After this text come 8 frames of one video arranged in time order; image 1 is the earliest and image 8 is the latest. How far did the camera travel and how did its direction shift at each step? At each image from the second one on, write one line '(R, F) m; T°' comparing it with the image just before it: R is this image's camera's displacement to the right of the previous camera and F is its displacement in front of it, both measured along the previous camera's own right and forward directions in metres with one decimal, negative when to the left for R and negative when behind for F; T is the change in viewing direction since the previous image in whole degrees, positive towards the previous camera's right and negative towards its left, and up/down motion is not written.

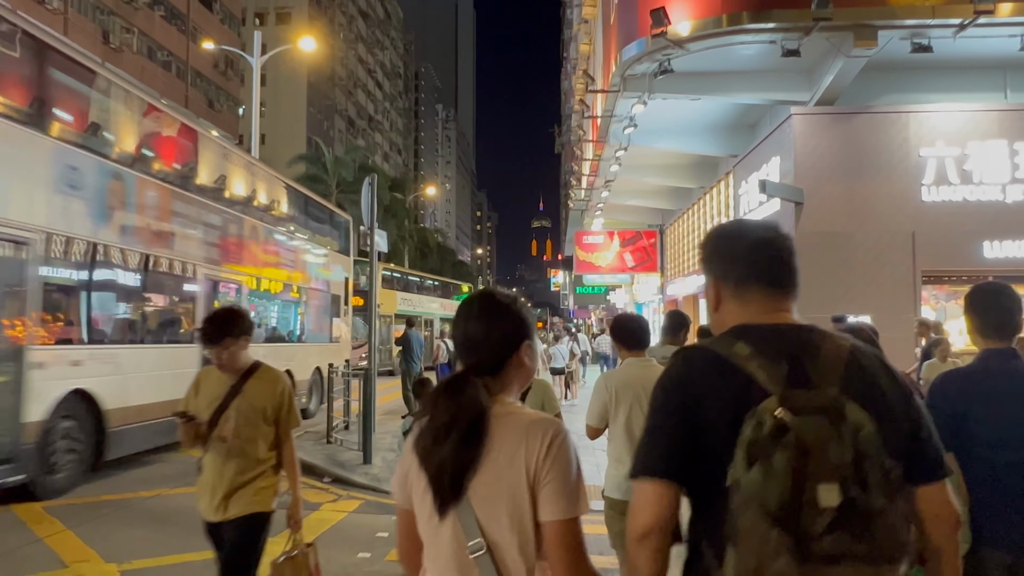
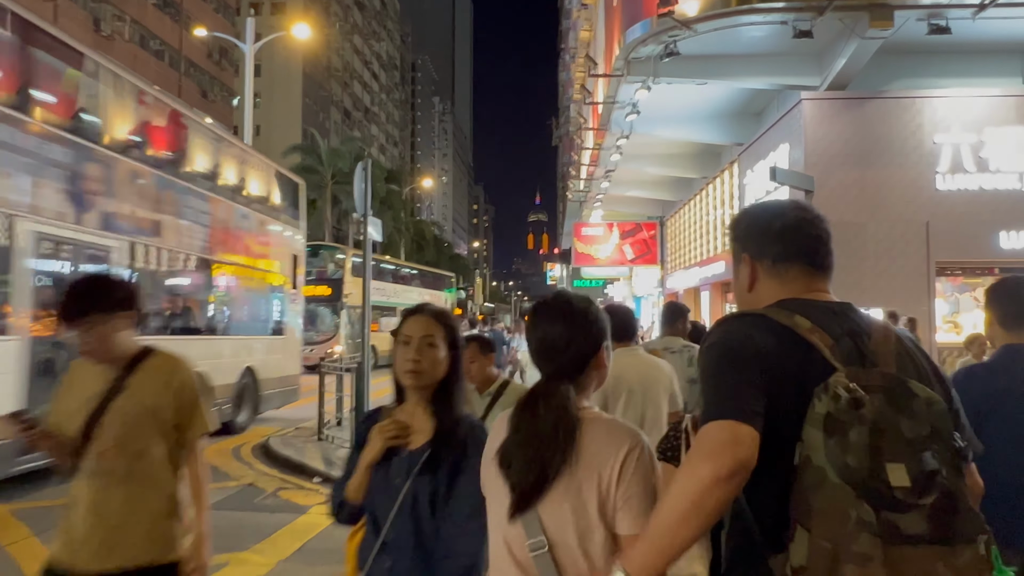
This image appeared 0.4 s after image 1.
(0.0, +0.5) m; 0°
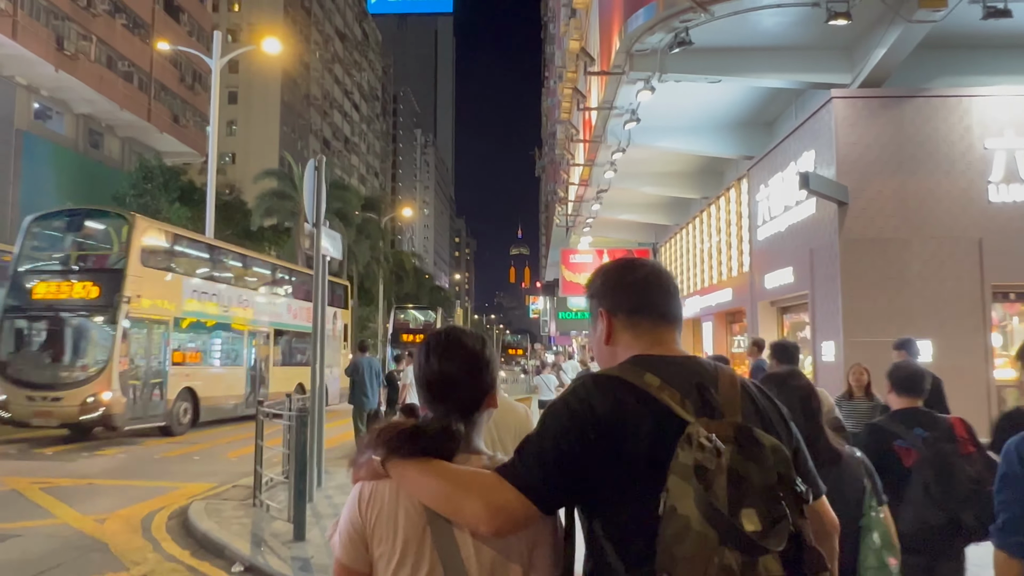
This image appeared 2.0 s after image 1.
(0.0, +1.9) m; +1°
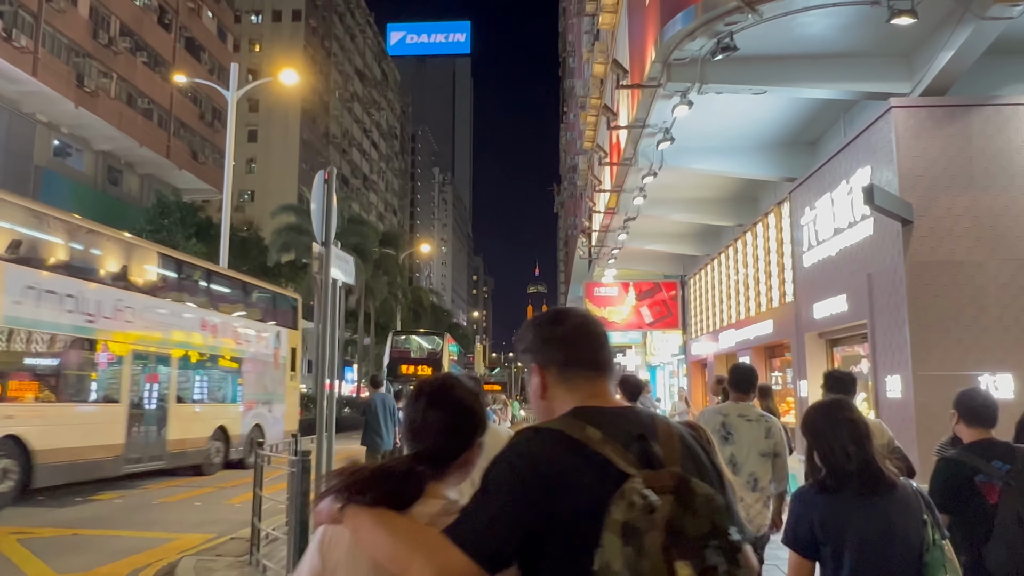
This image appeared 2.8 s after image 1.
(-0.1, +1.0) m; -1°
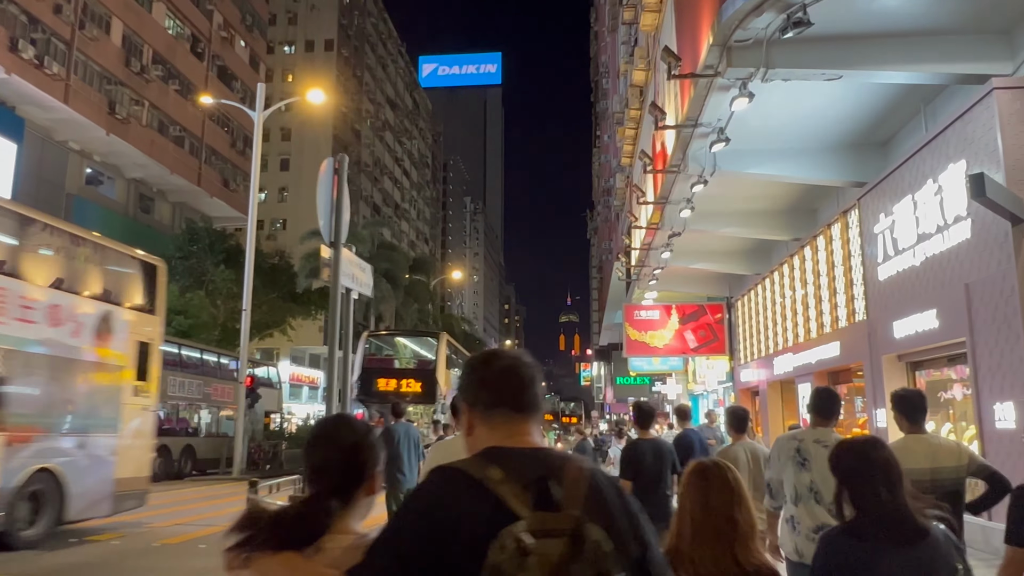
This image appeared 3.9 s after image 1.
(-0.1, +1.3) m; -2°
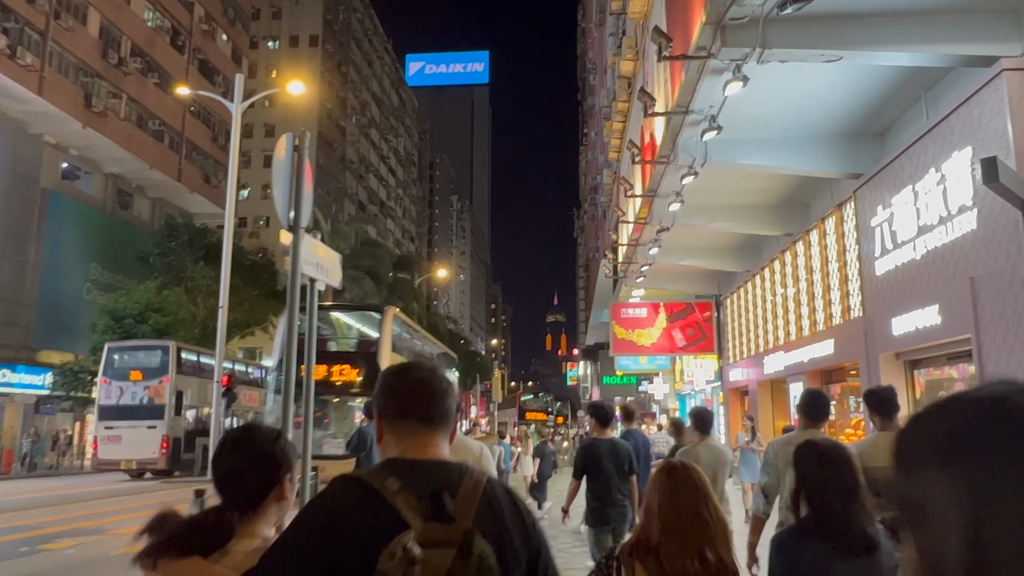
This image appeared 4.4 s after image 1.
(+0.1, +0.6) m; +1°
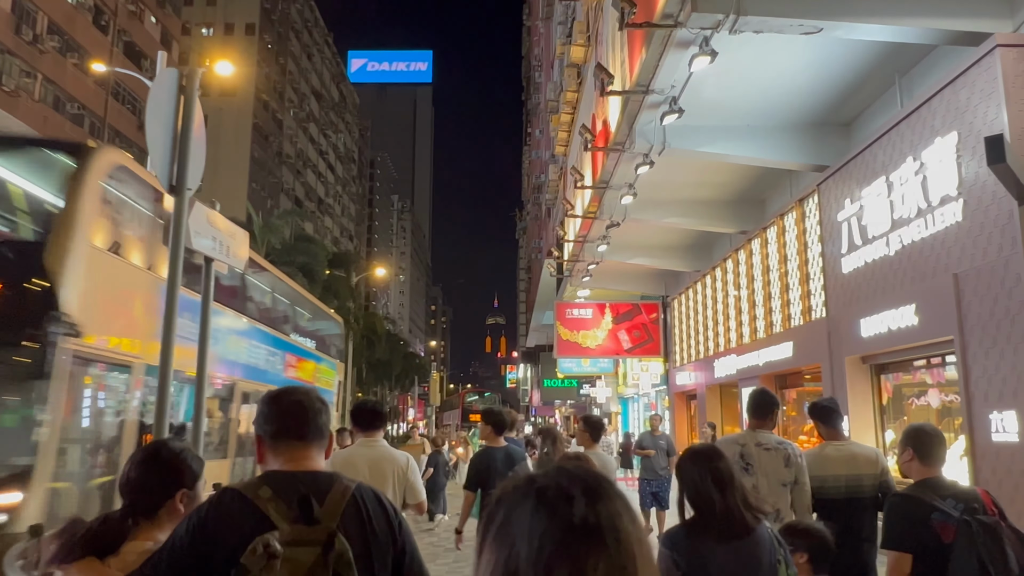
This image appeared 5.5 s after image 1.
(0.0, +1.1) m; +4°
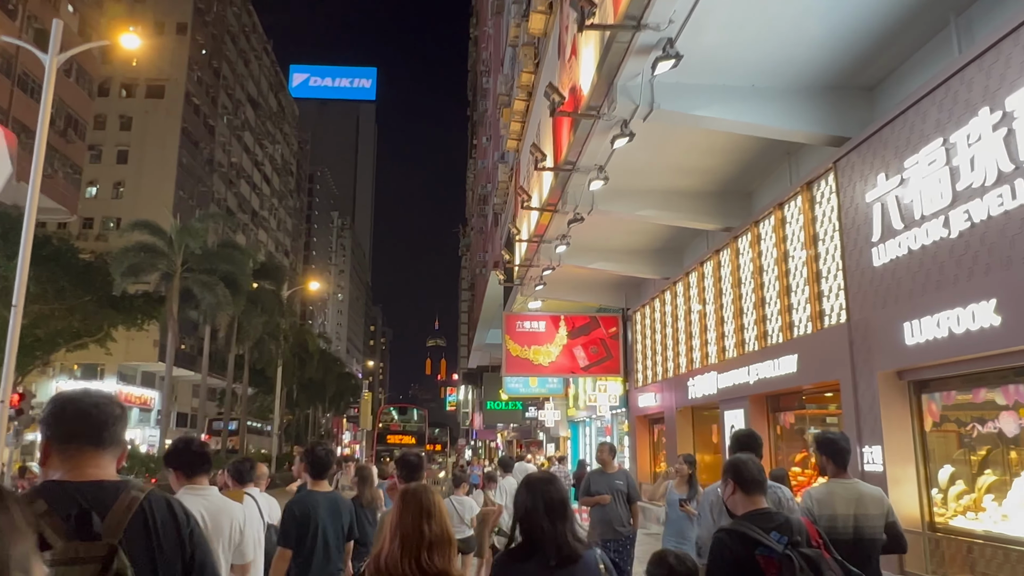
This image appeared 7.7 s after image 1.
(-0.1, +2.4) m; +4°
